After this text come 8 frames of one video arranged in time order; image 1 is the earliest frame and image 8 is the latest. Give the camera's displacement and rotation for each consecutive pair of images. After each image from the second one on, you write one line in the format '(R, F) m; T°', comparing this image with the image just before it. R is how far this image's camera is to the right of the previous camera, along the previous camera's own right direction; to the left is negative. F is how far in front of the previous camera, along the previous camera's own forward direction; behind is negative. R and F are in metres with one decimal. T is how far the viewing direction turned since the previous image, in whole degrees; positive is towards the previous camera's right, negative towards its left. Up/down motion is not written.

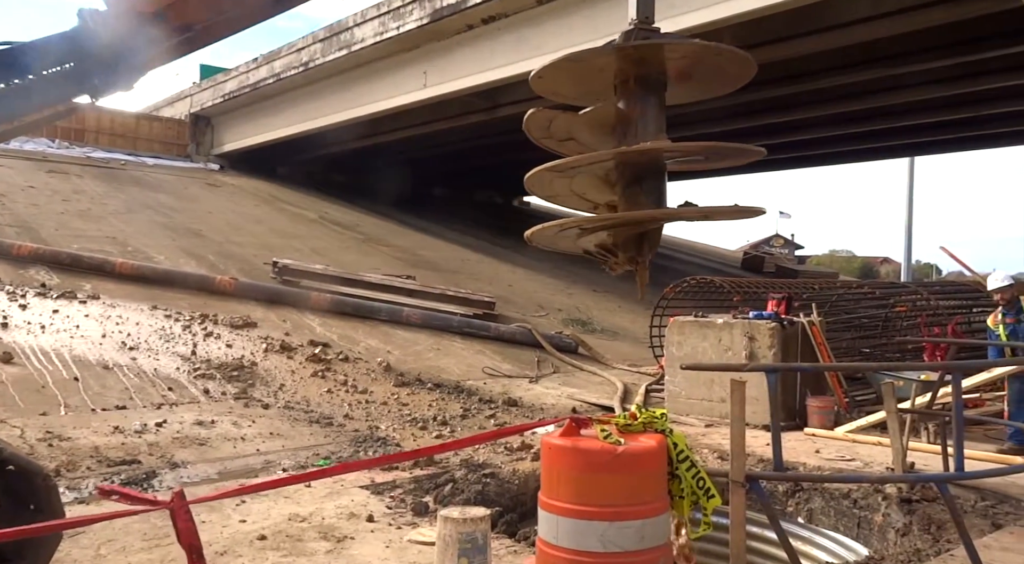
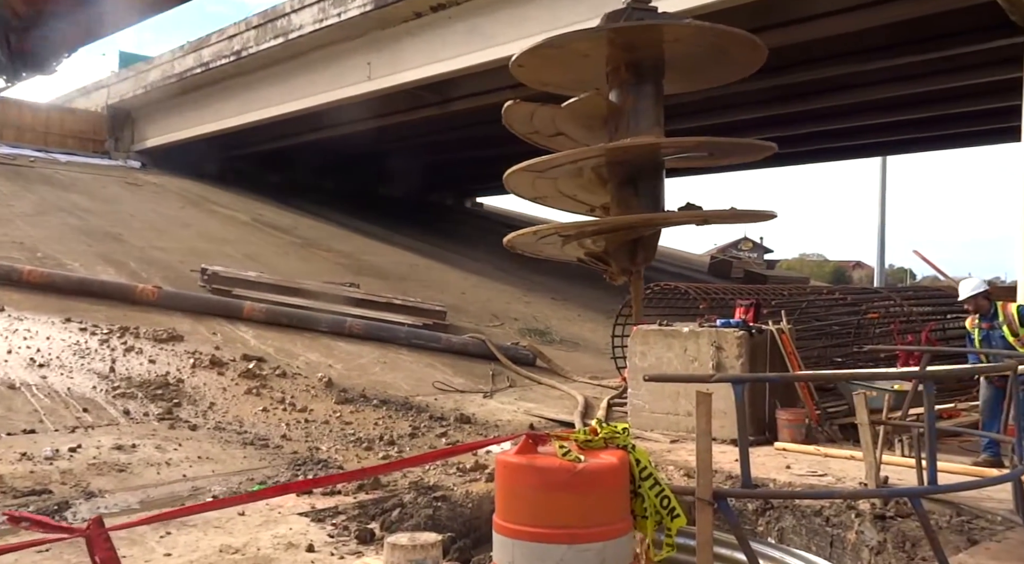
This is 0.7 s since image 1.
(0.0, +0.9) m; +3°
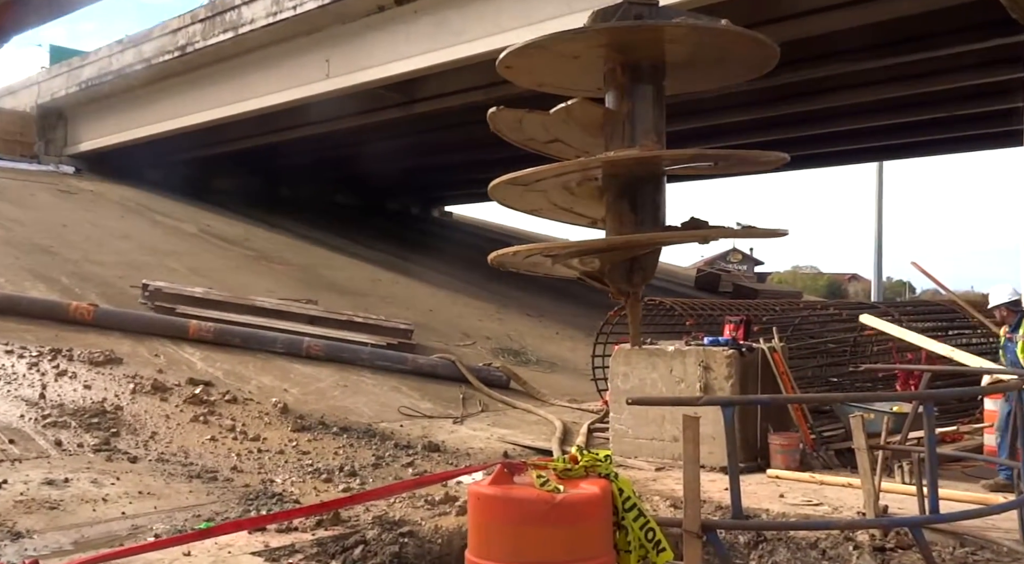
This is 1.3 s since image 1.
(0.0, +0.9) m; +1°
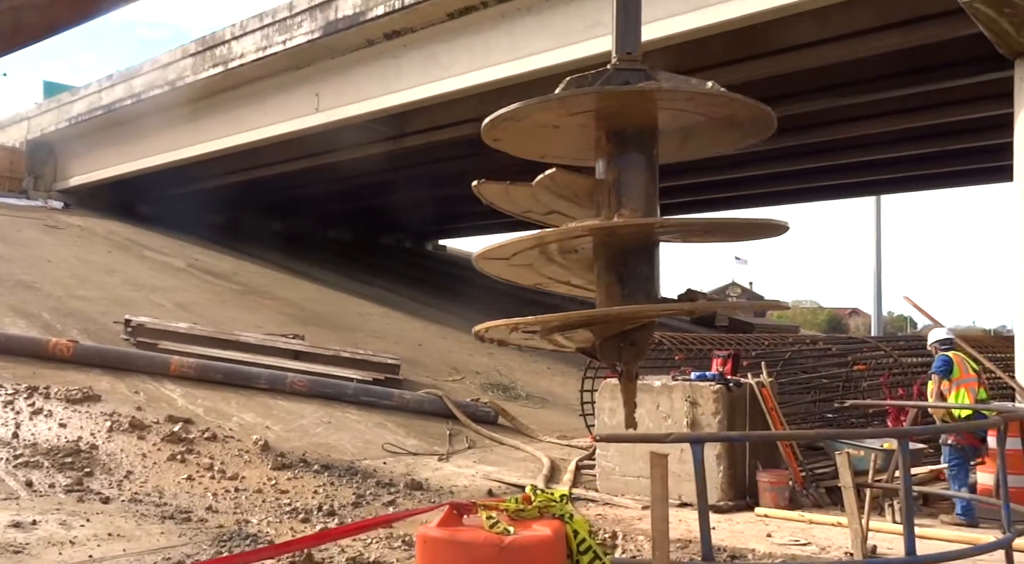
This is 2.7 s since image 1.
(+0.2, +0.1) m; 0°
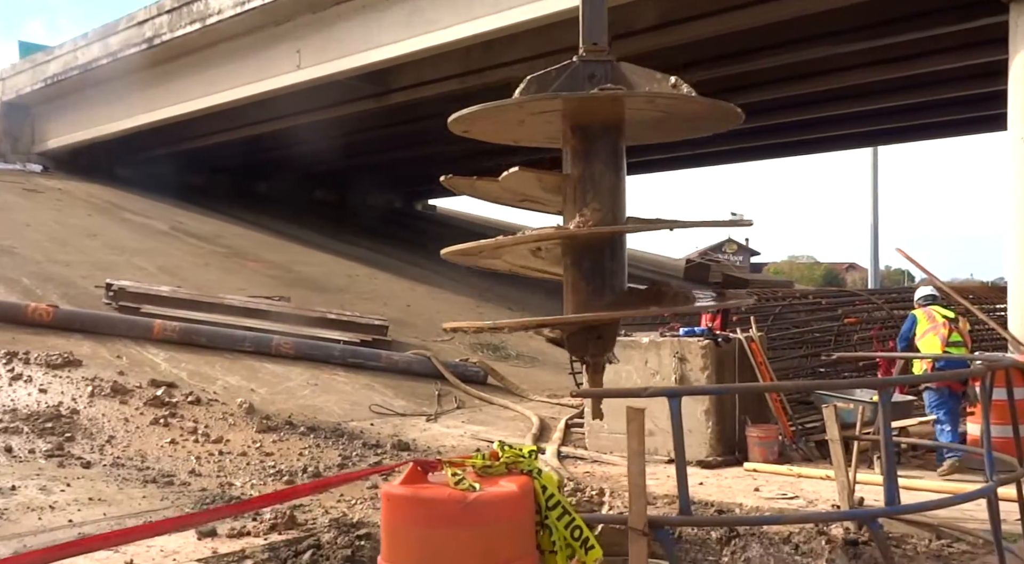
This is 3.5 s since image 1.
(+0.1, +0.2) m; 0°
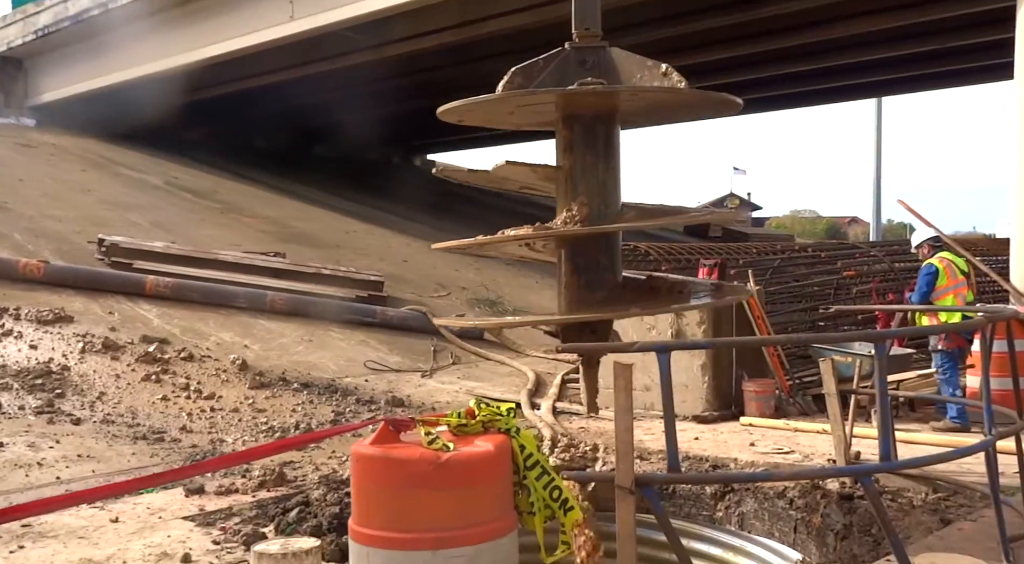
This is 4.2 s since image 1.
(+0.1, +0.1) m; 0°
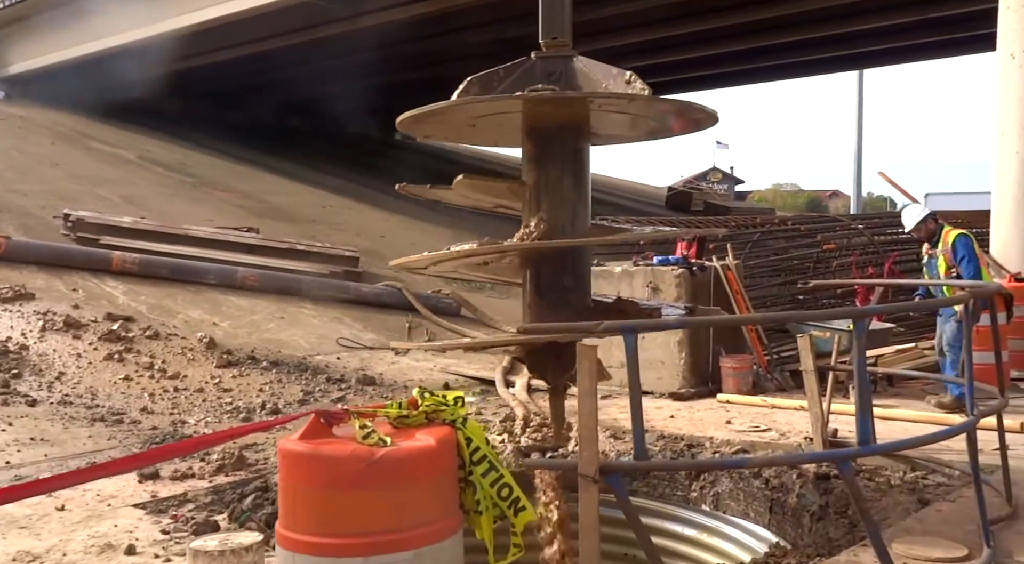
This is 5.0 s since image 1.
(+0.2, +0.3) m; 0°
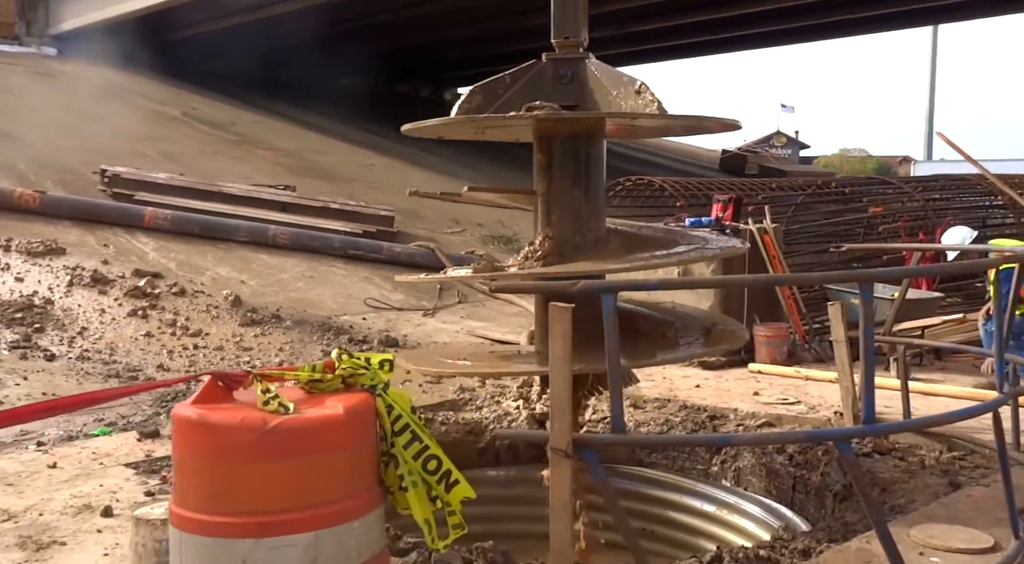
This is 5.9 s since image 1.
(+0.5, +0.3) m; -4°
